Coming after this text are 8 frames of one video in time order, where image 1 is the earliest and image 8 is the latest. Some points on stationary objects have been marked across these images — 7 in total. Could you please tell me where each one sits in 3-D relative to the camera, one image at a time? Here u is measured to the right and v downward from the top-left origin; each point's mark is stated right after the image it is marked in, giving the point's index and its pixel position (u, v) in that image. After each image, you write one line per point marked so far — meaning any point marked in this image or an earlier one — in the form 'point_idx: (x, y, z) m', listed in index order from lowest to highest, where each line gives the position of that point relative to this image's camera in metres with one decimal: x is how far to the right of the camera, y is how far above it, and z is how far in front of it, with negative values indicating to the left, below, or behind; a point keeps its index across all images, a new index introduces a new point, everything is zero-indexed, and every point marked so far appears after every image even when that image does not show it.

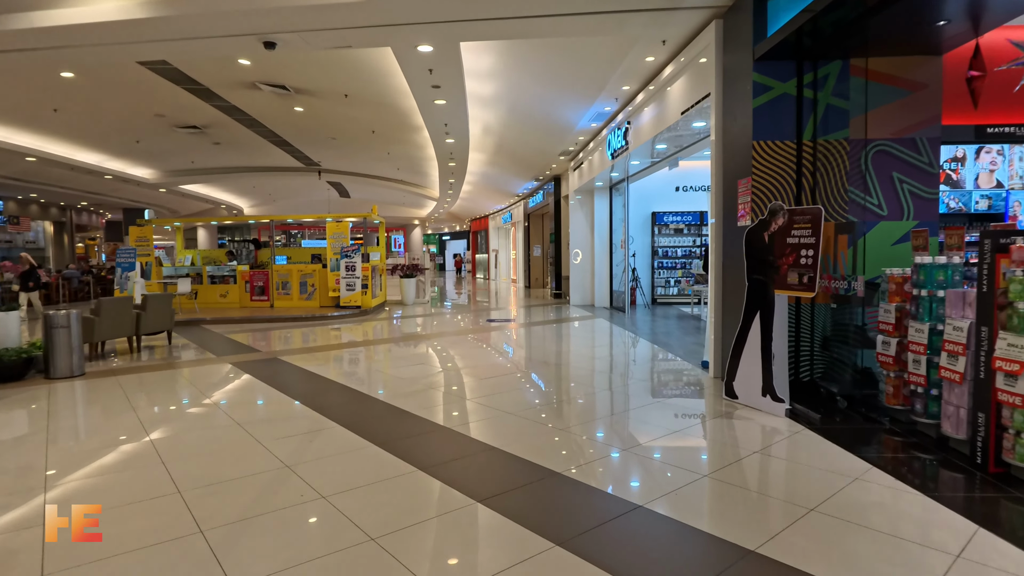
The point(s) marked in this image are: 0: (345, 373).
0: (-1.6, -0.7, +5.9) m
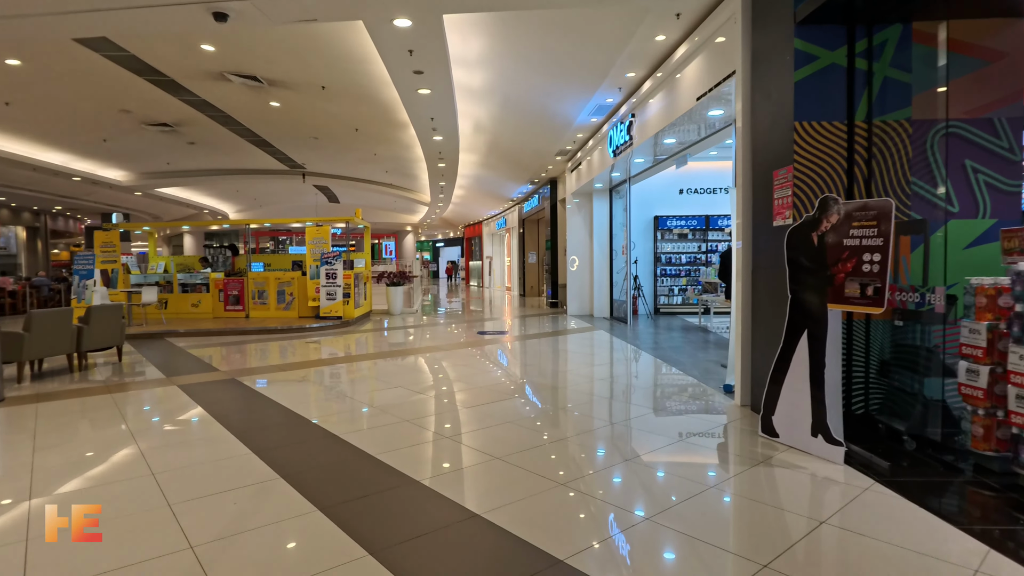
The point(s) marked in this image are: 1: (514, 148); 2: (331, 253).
0: (-1.7, -0.8, +5.2) m
1: (0.0, +2.3, +9.7) m
2: (-2.8, +0.5, +9.3) m
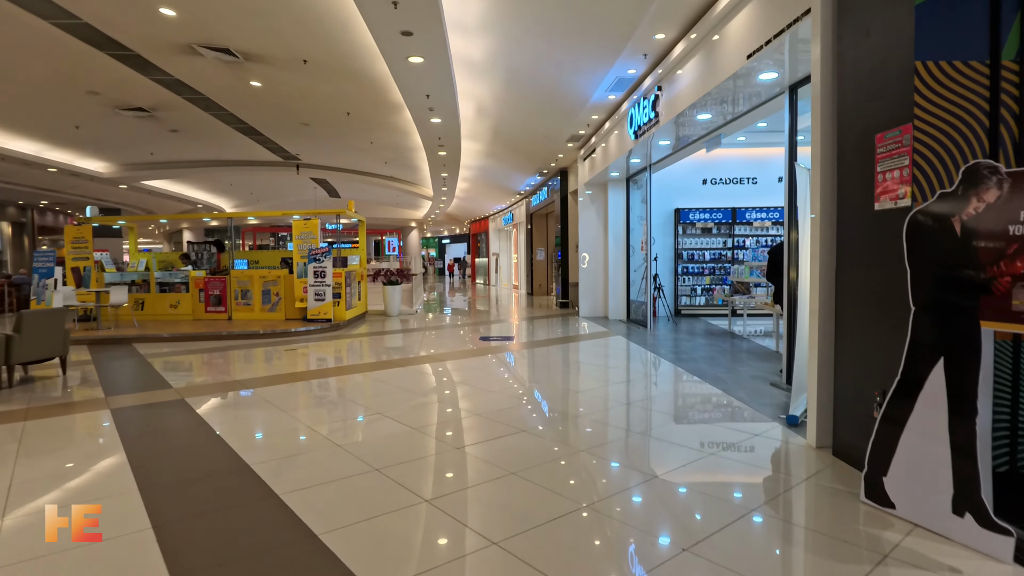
0: (-1.7, -0.8, +4.4) m
1: (+0.1, +2.3, +8.8) m
2: (-2.7, +0.6, +8.5) m
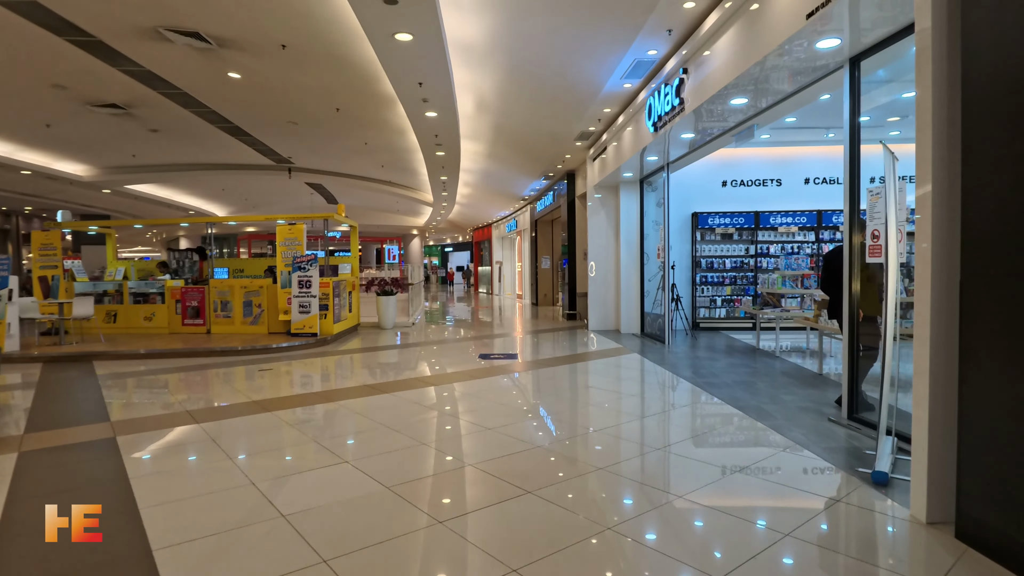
0: (-1.7, -0.9, +3.6) m
1: (+0.2, +2.1, +8.1) m
2: (-2.7, +0.4, +7.8) m
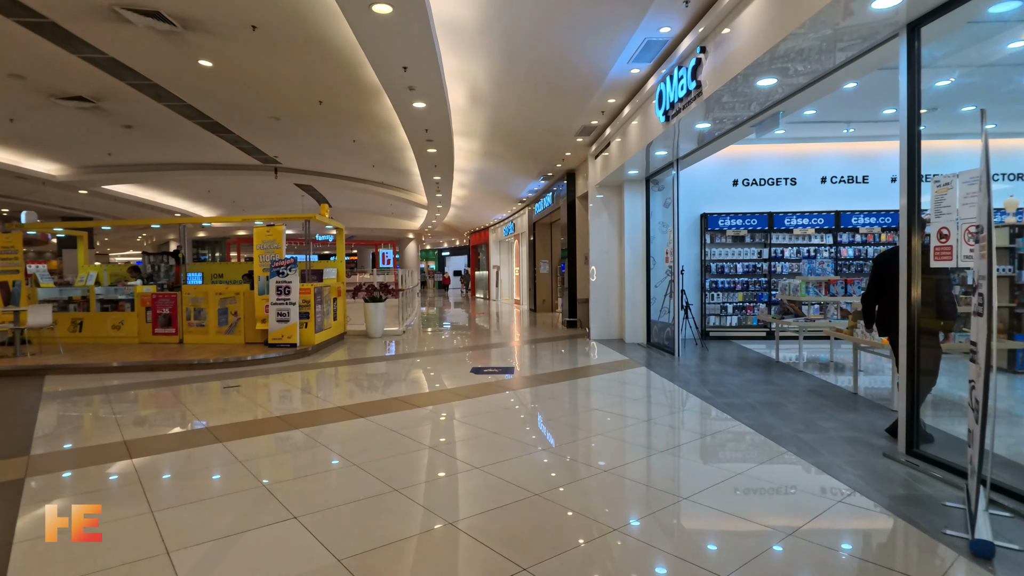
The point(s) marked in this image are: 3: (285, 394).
0: (-1.7, -1.0, +3.1) m
1: (+0.1, +2.0, +7.6) m
2: (-2.8, +0.3, +7.2) m
3: (-2.2, -1.0, +5.8) m
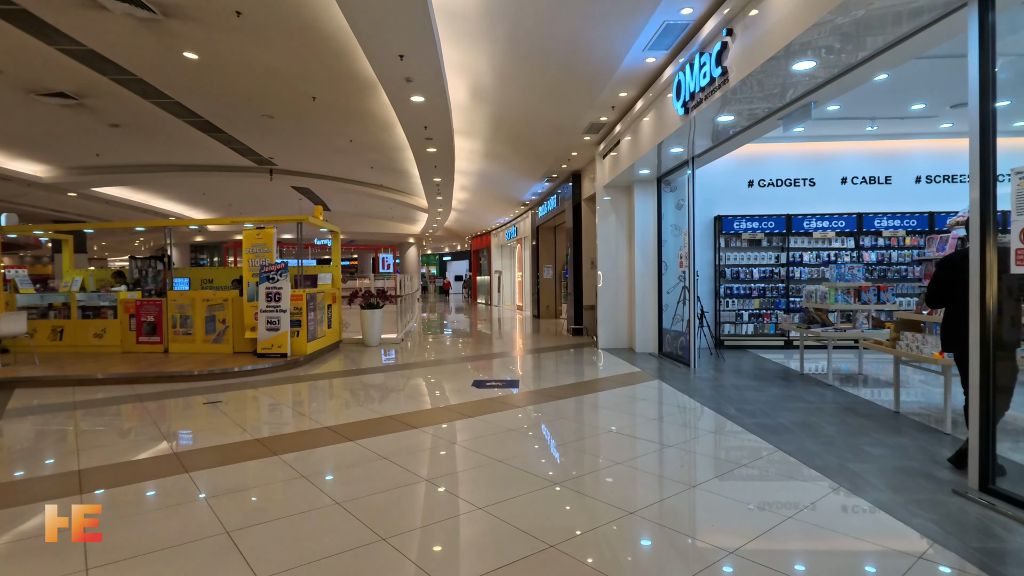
0: (-1.7, -1.0, +2.6) m
1: (+0.2, +2.0, +7.2) m
2: (-2.7, +0.3, +6.8) m
3: (-2.2, -1.1, +5.4) m
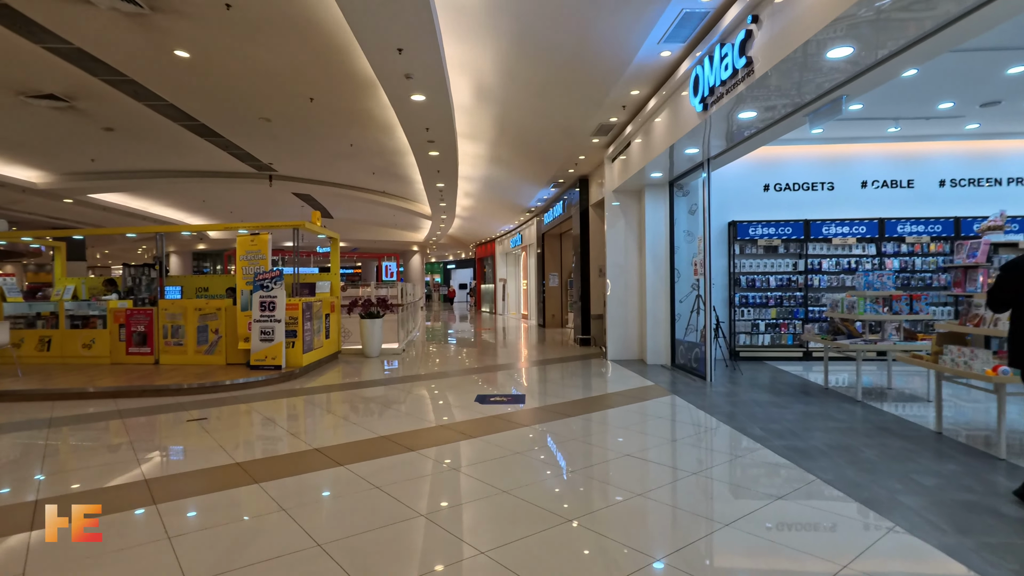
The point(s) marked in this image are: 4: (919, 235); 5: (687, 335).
0: (-1.6, -1.1, +2.3) m
1: (+0.3, +1.9, +6.9) m
2: (-2.6, +0.2, +6.5) m
3: (-2.1, -1.2, +5.1) m
4: (+4.6, +0.6, +6.8) m
5: (+1.9, -0.5, +6.7) m
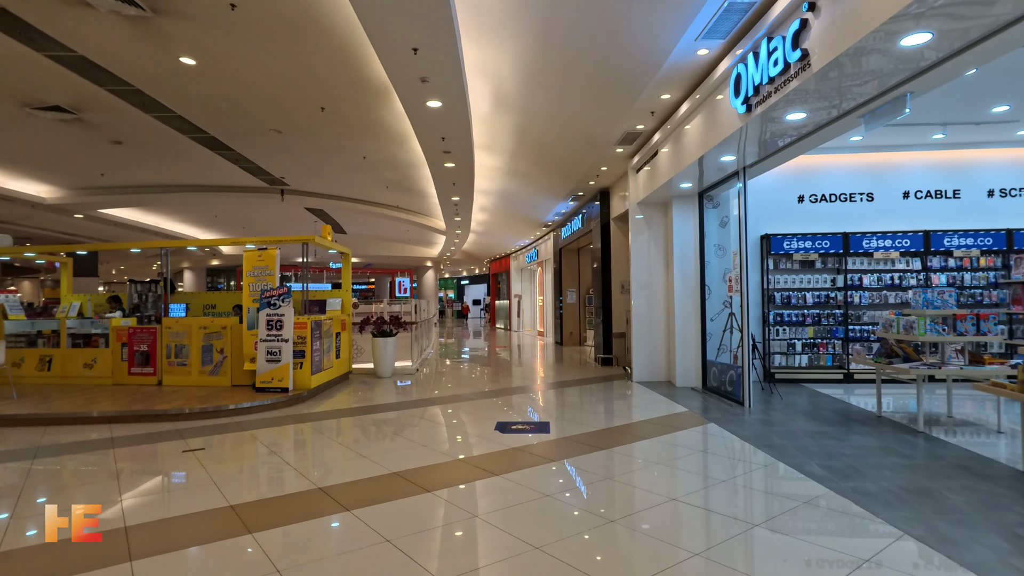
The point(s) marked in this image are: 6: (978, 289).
0: (-1.5, -1.1, +2.0) m
1: (+0.5, +1.7, +6.6) m
2: (-2.4, 0.0, +6.2) m
3: (-2.0, -1.3, +4.8) m
4: (+4.9, +0.4, +6.4) m
5: (+2.1, -0.7, +6.2) m
6: (+4.9, 0.0, +6.4) m
